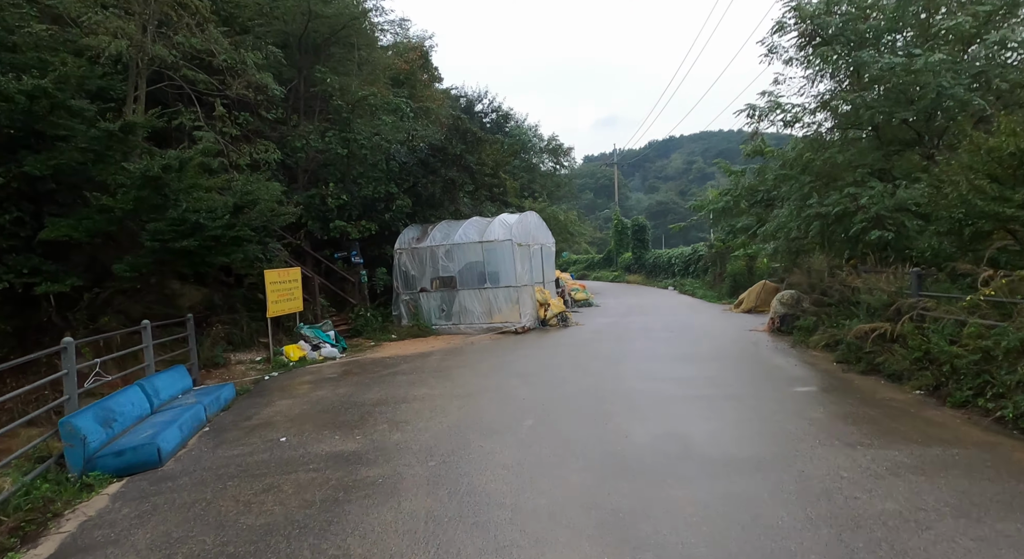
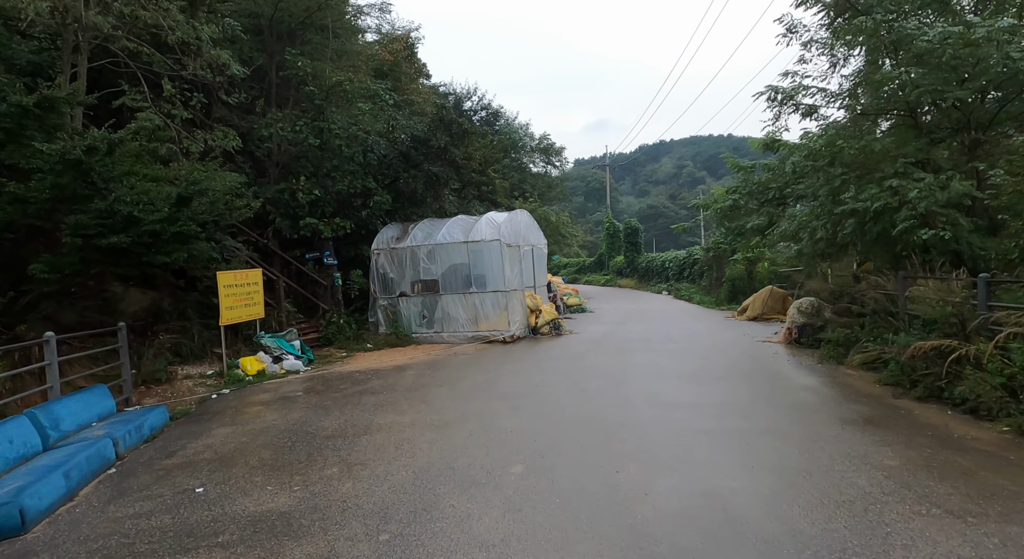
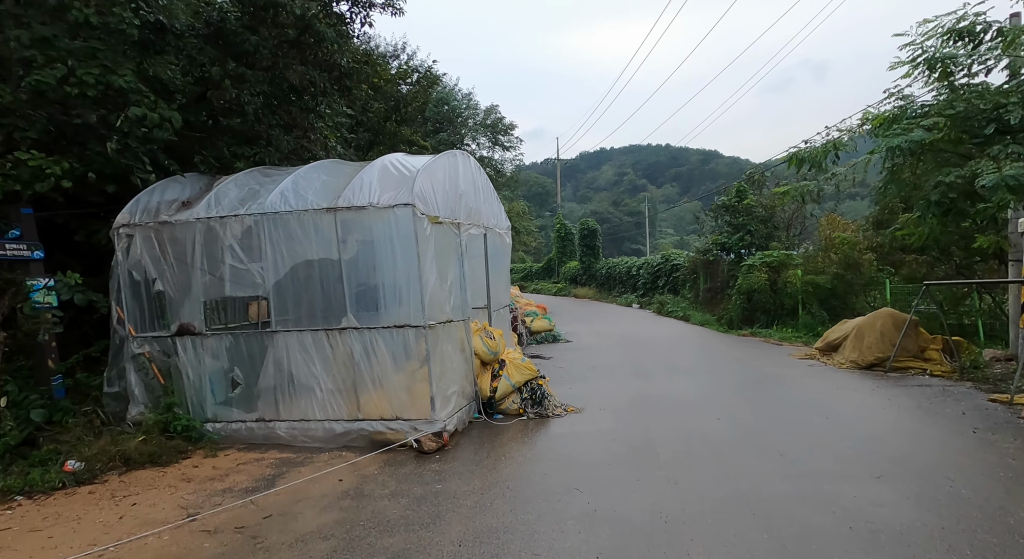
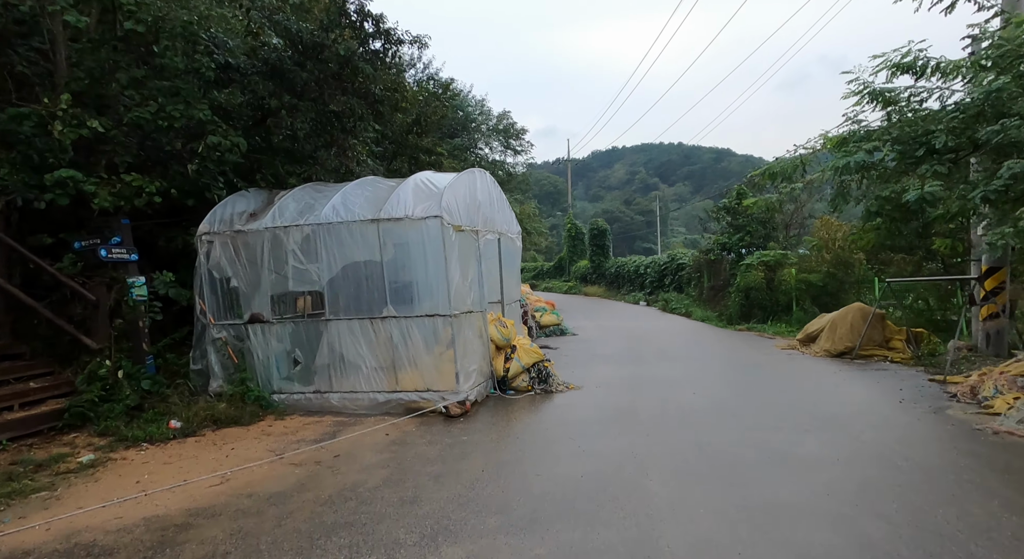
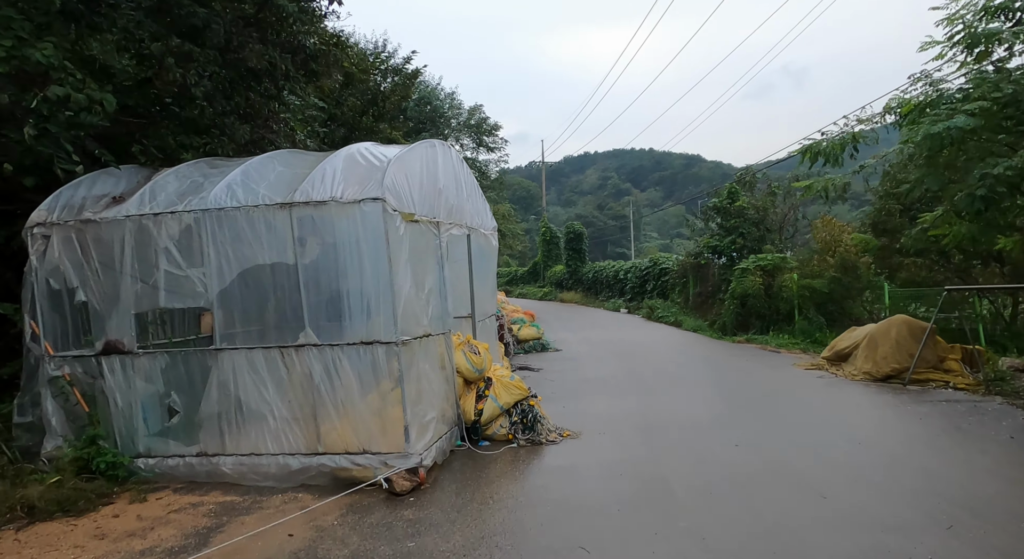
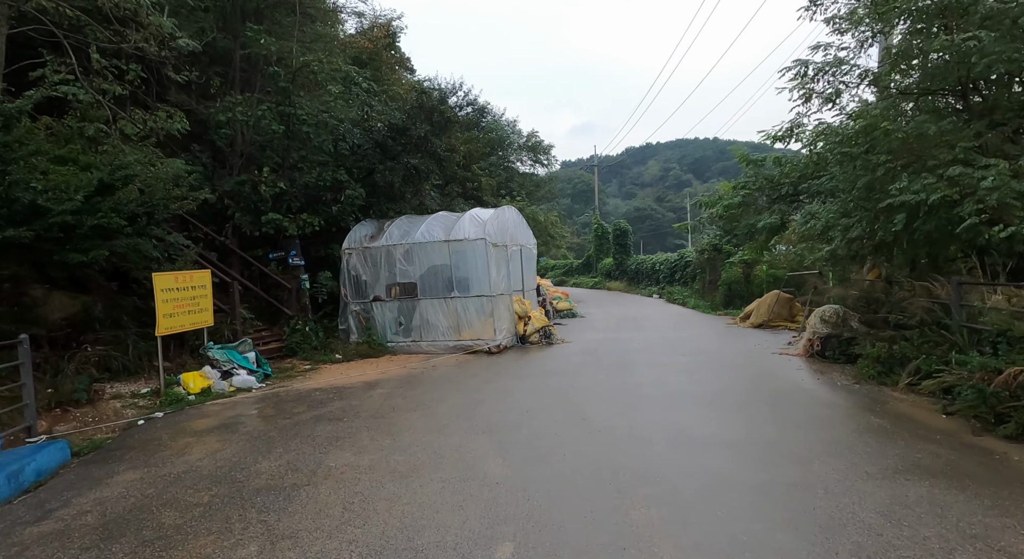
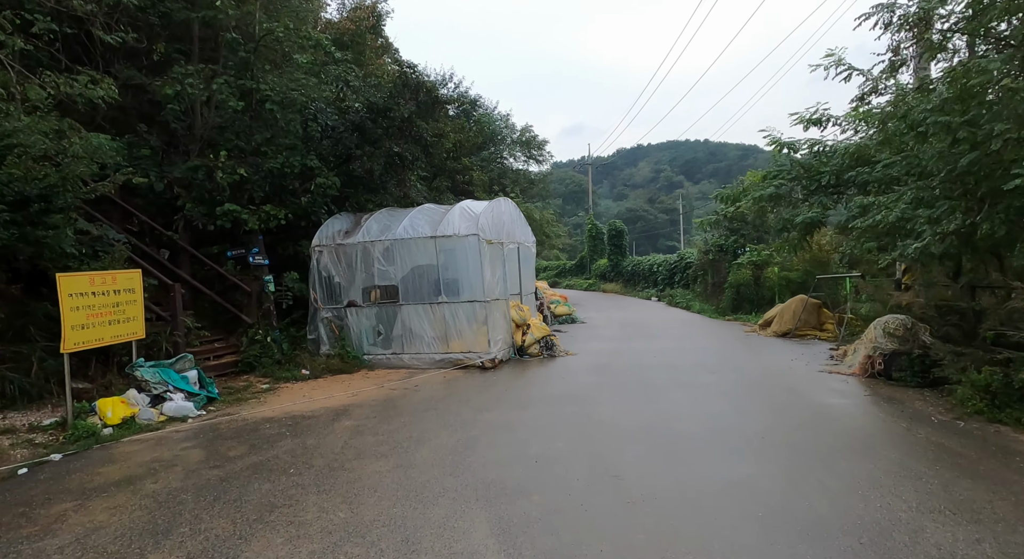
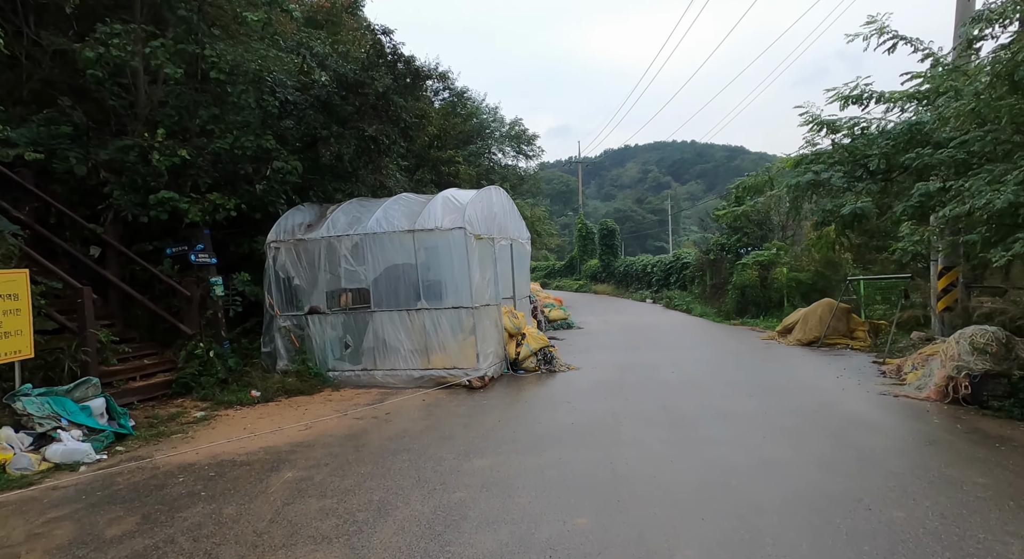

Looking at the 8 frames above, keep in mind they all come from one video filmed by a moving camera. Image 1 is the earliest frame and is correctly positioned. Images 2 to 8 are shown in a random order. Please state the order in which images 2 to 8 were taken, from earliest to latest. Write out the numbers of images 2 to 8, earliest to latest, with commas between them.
2, 6, 7, 8, 4, 3, 5
